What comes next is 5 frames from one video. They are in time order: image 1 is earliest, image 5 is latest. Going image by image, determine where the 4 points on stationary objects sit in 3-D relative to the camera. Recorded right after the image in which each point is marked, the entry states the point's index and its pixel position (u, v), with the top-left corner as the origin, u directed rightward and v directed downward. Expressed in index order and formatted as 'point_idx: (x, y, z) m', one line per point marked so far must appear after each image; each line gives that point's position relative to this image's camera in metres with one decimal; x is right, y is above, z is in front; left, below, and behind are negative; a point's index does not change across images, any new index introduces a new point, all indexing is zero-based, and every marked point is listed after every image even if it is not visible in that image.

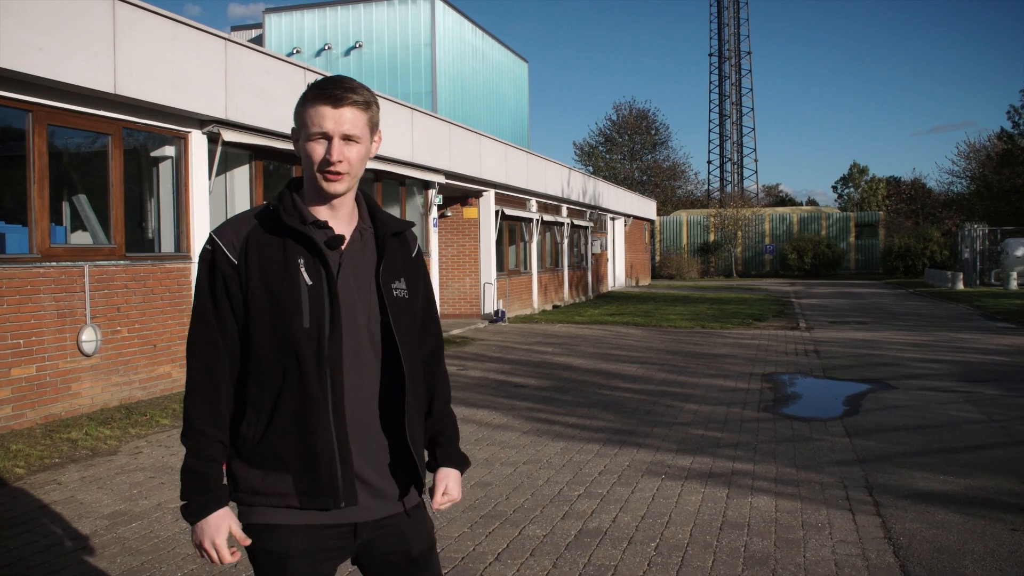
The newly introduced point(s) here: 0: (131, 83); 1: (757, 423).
0: (-3.6, +1.9, +8.0) m
1: (+2.4, -1.4, +8.5) m
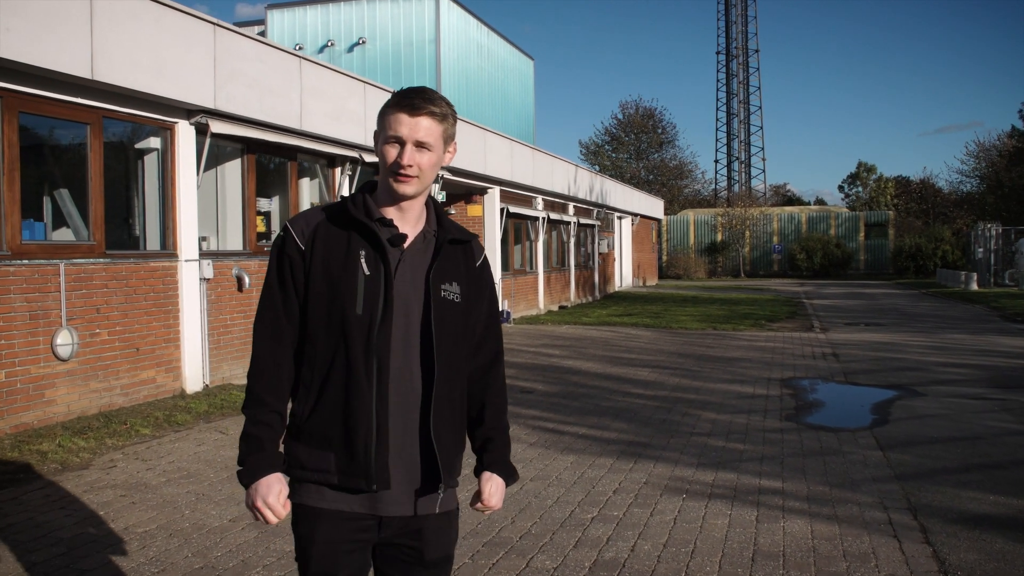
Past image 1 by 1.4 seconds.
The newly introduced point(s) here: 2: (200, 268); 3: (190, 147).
0: (-3.5, +1.9, +7.4) m
1: (+2.5, -1.4, +7.9) m
2: (-3.3, +0.2, +8.9) m
3: (-3.4, +1.5, +8.8) m
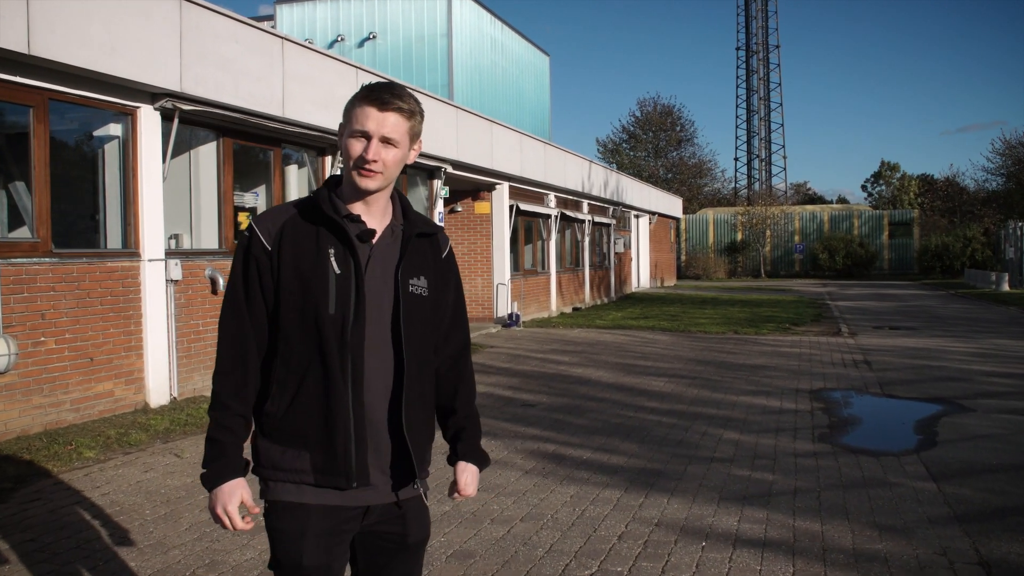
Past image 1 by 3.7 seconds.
0: (-3.5, +1.9, +6.6) m
1: (+2.5, -1.4, +7.0) m
2: (-3.3, +0.2, +8.1) m
3: (-3.4, +1.4, +8.0) m
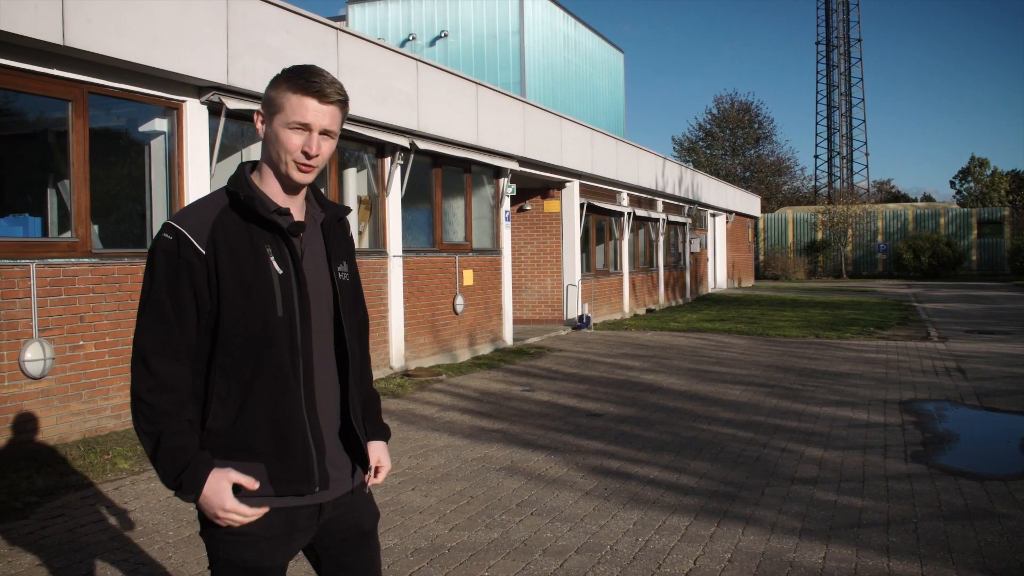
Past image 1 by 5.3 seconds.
0: (-3.1, +1.9, +6.3) m
1: (+2.9, -1.4, +6.2) m
2: (-2.7, +0.2, +7.8) m
3: (-2.8, +1.4, +7.7) m
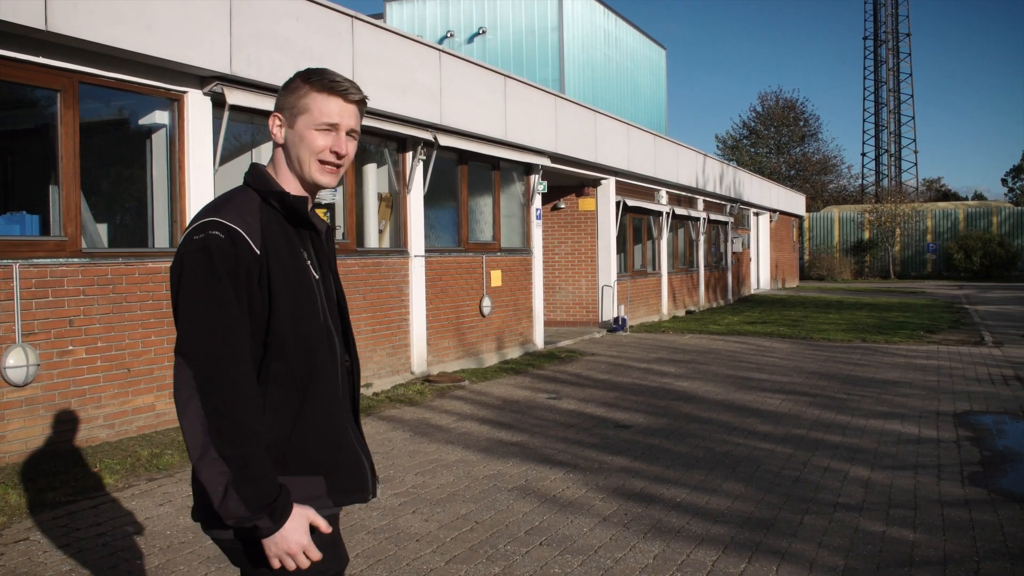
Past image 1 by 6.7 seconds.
0: (-3.0, +1.9, +6.0) m
1: (+3.0, -1.5, +5.5) m
2: (-2.6, +0.2, +7.4) m
3: (-2.6, +1.4, +7.3) m
